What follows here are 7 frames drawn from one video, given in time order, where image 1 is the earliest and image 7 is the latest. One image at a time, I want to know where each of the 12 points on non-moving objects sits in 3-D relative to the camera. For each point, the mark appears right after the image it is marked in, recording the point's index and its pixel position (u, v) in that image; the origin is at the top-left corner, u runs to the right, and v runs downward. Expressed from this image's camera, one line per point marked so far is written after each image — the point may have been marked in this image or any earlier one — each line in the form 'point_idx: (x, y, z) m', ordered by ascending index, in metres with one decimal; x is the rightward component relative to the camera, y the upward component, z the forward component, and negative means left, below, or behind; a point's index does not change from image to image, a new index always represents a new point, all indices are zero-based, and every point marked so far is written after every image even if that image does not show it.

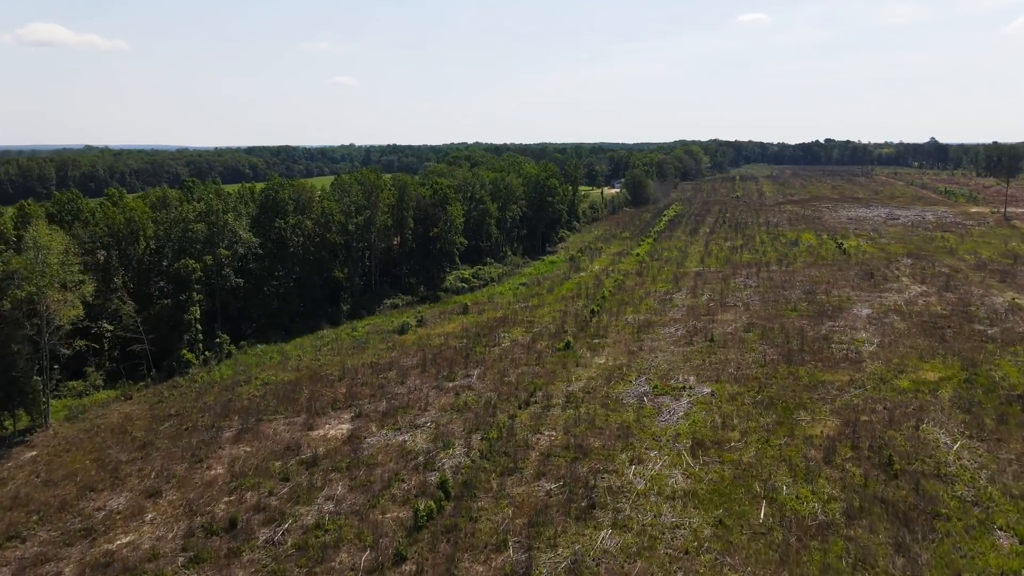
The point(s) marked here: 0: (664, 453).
0: (+3.0, -3.2, +19.9) m
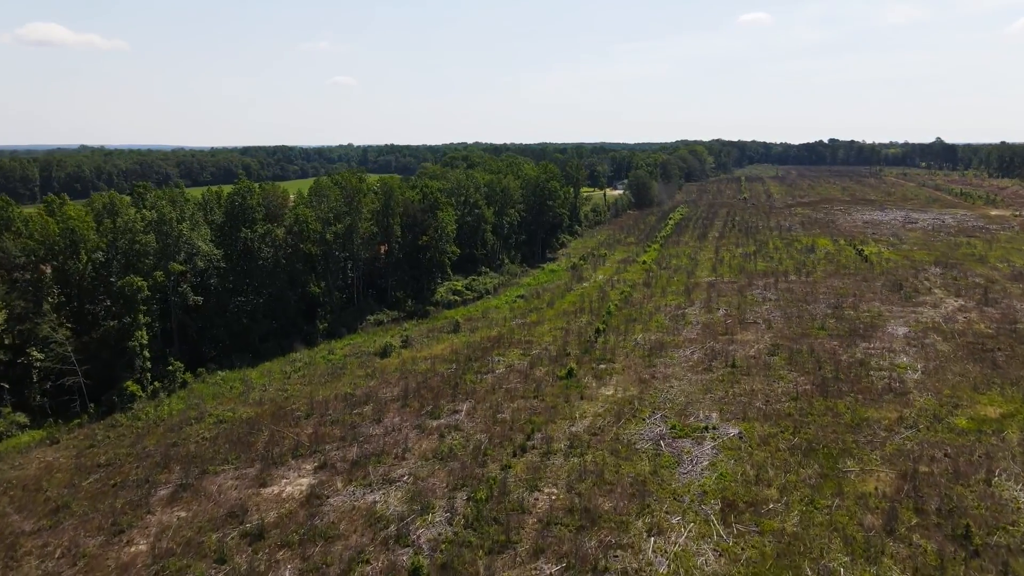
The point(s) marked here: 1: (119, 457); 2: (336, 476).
0: (+2.8, -3.7, +16.4) m
1: (-7.5, -3.2, +19.3) m
2: (-3.2, -3.4, +18.3) m
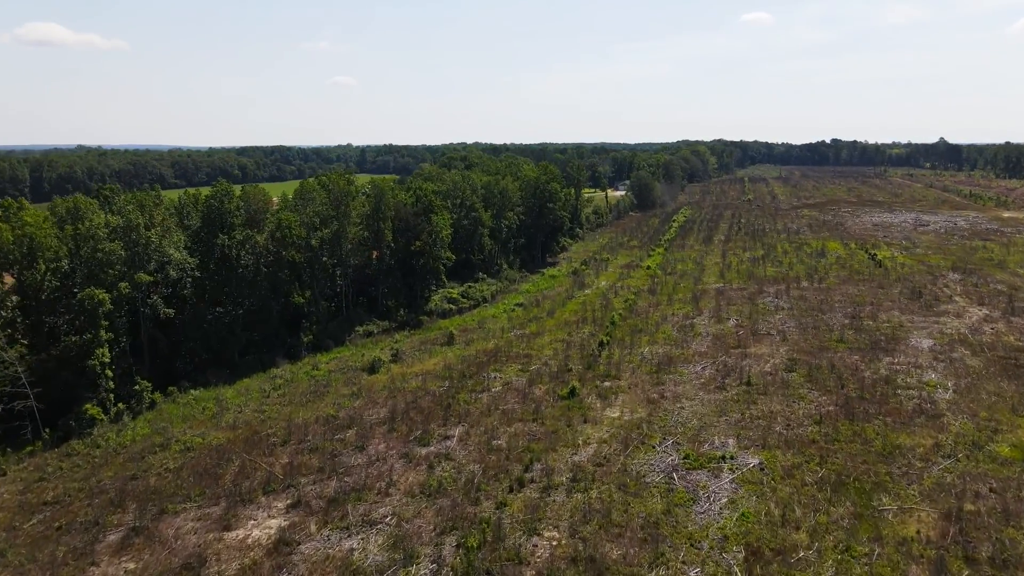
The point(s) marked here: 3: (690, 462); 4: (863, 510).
0: (+2.8, -4.0, +14.4) m
1: (-7.6, -3.5, +17.3) m
2: (-3.2, -3.7, +16.3) m
3: (+3.3, -3.3, +19.0) m
4: (+5.8, -3.7, +16.7) m
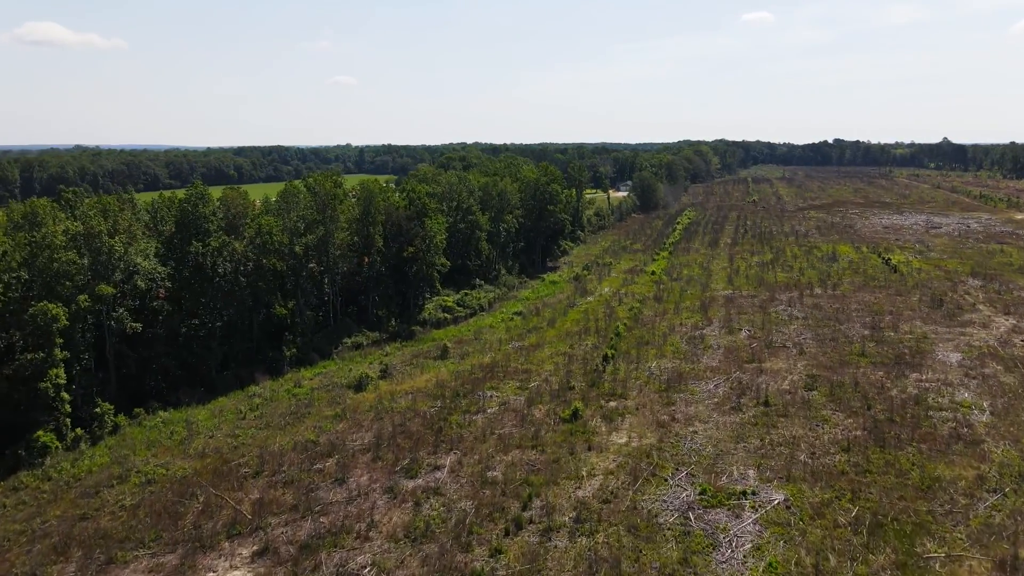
0: (+2.7, -4.3, +12.4) m
1: (-7.6, -3.8, +15.3) m
2: (-3.3, -3.9, +14.3) m
3: (+3.3, -3.5, +17.1) m
4: (+5.7, -3.9, +14.8) m
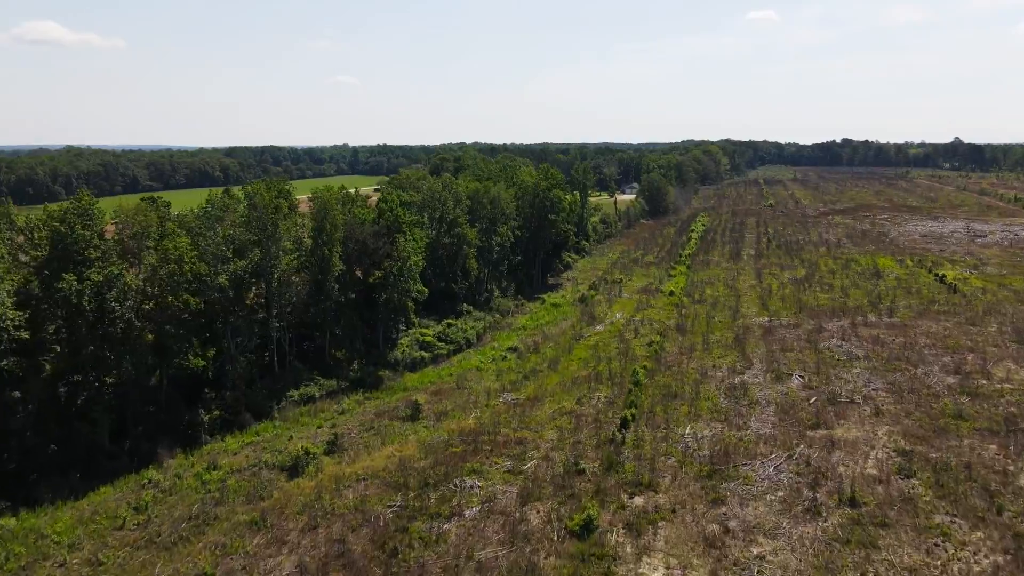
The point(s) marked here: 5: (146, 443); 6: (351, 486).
0: (+2.5, -5.2, +6.0) m
1: (-7.8, -4.6, +8.9) m
2: (-3.5, -4.8, +7.8) m
3: (+3.1, -4.4, +10.6) m
4: (+5.5, -4.8, +8.3) m
5: (-7.0, -3.0, +19.4) m
6: (-2.8, -3.4, +17.8) m
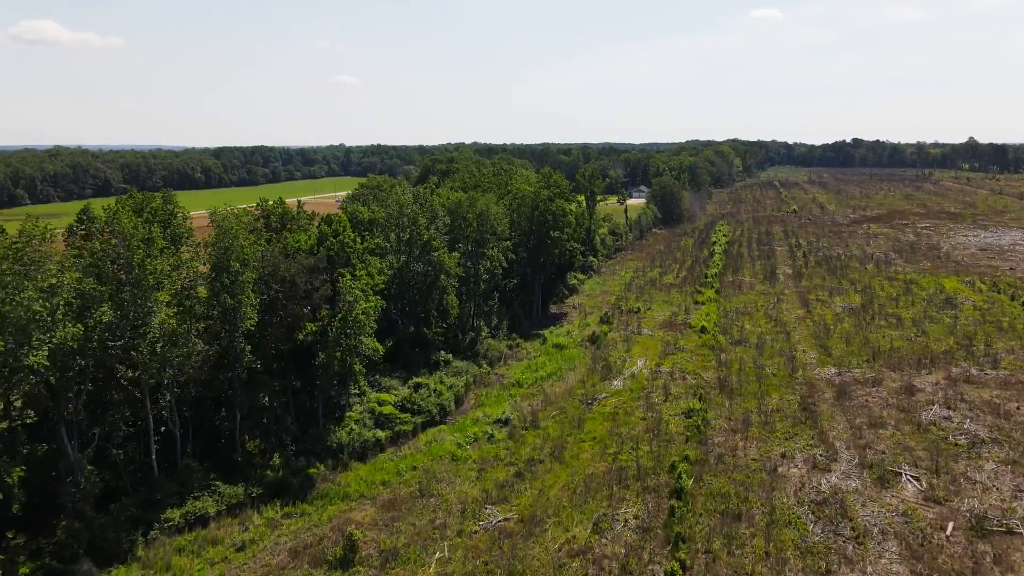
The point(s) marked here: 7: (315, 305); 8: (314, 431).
0: (+2.3, -6.2, -1.7) m
1: (-8.1, -5.7, +1.2) m
2: (-3.7, -5.9, +0.2) m
3: (+2.8, -5.5, +3.0) m
4: (+5.3, -5.9, +0.6) m
5: (-7.2, -4.1, +11.8) m
6: (-3.0, -4.5, +10.2) m
7: (-3.8, -0.3, +19.5) m
8: (-3.8, -2.7, +20.0) m
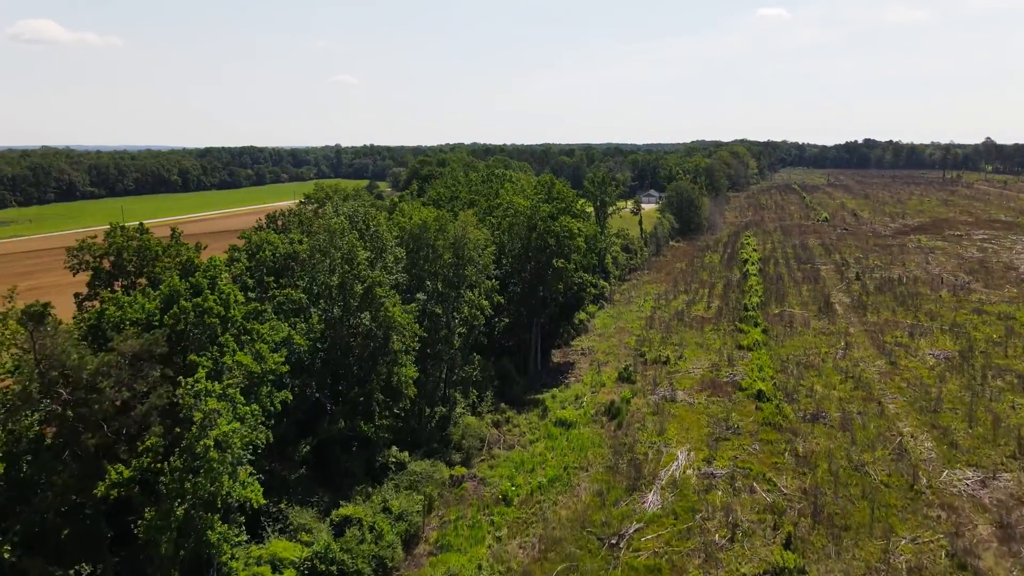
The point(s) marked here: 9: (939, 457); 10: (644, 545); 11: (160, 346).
0: (+2.0, -7.4, -10.1) m
1: (-8.3, -6.8, -7.1) m
2: (-4.0, -7.0, -8.2) m
3: (+2.6, -6.6, -5.4) m
4: (+5.0, -7.0, -7.7) m
5: (-7.5, -5.2, +3.4) m
6: (-3.3, -5.6, +1.8) m
7: (-4.0, -1.4, +11.1) m
8: (-4.1, -3.9, +11.7) m
9: (+7.8, -3.1, +18.4) m
10: (+2.0, -3.7, +14.8) m
11: (-4.0, -0.5, +11.7) m
